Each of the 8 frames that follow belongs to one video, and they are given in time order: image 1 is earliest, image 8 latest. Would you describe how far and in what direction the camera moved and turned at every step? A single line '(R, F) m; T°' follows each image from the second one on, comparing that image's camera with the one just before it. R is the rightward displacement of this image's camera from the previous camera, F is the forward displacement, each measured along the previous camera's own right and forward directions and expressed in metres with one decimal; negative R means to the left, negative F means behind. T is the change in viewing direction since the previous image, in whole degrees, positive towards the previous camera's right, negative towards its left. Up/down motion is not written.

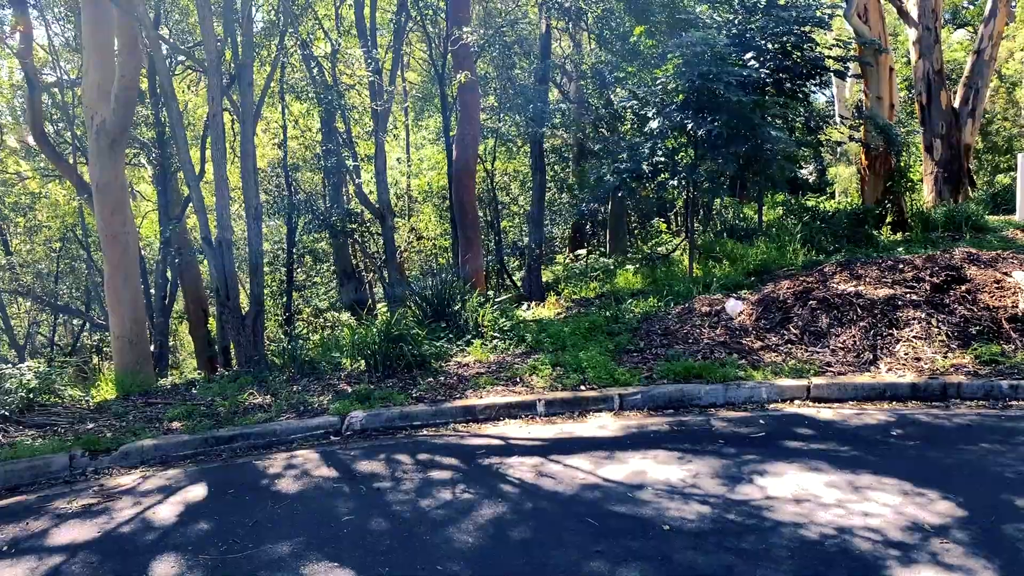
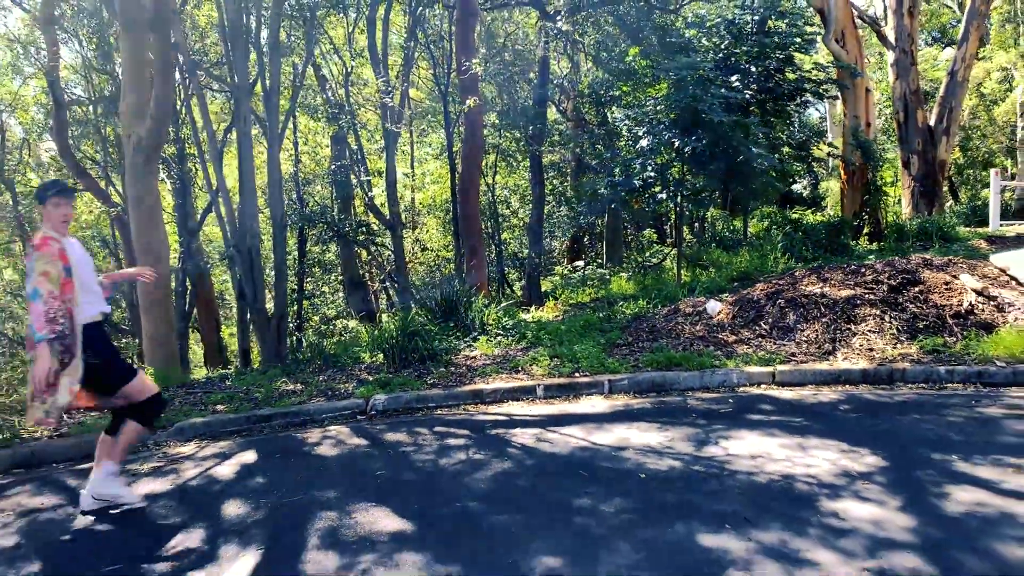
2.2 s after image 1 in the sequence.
(0.0, -0.8) m; 0°
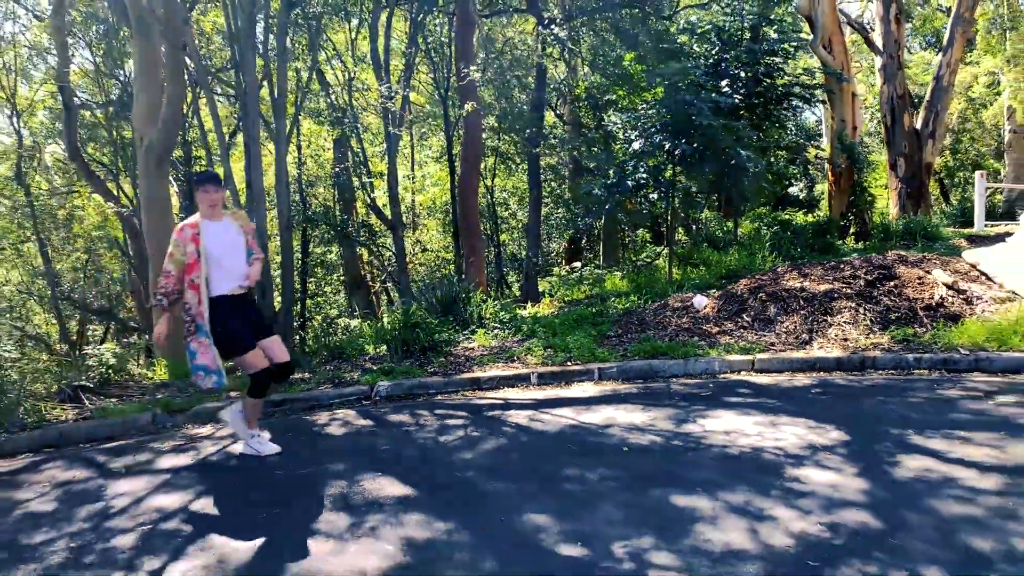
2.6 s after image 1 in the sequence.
(0.0, -0.4) m; 0°
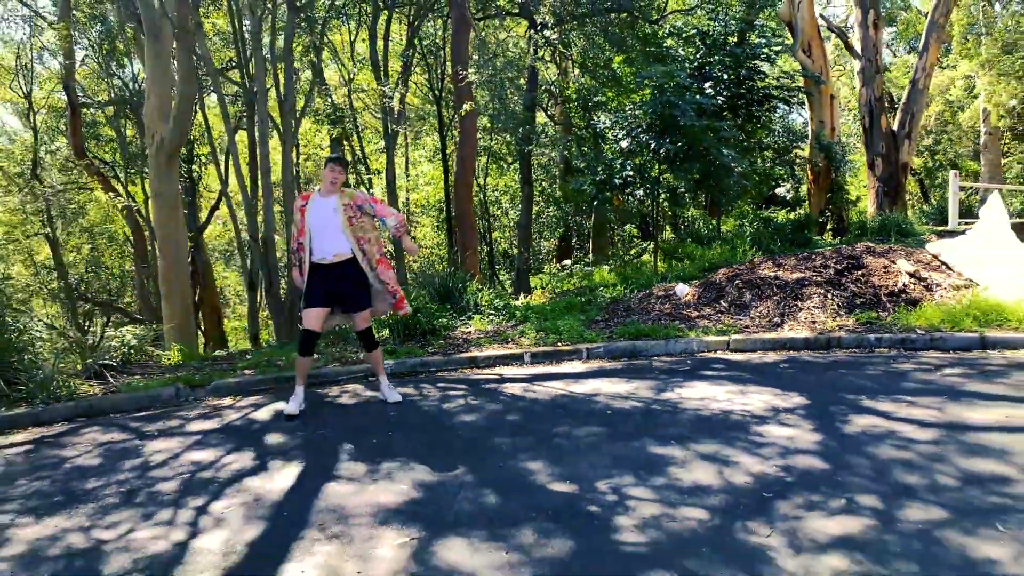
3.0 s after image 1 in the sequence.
(0.0, -0.6) m; +1°
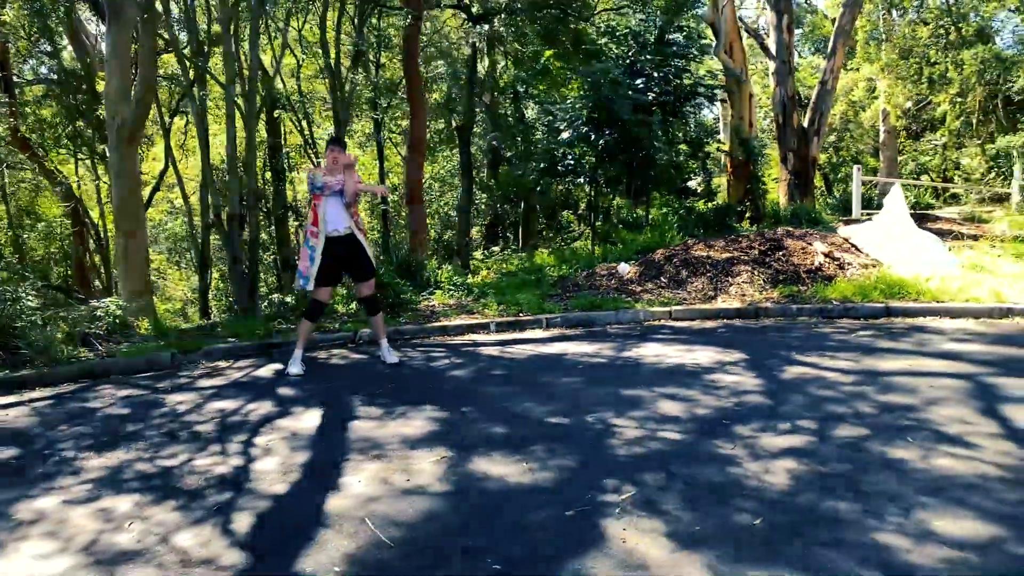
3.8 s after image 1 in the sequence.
(-0.5, -0.8) m; +6°
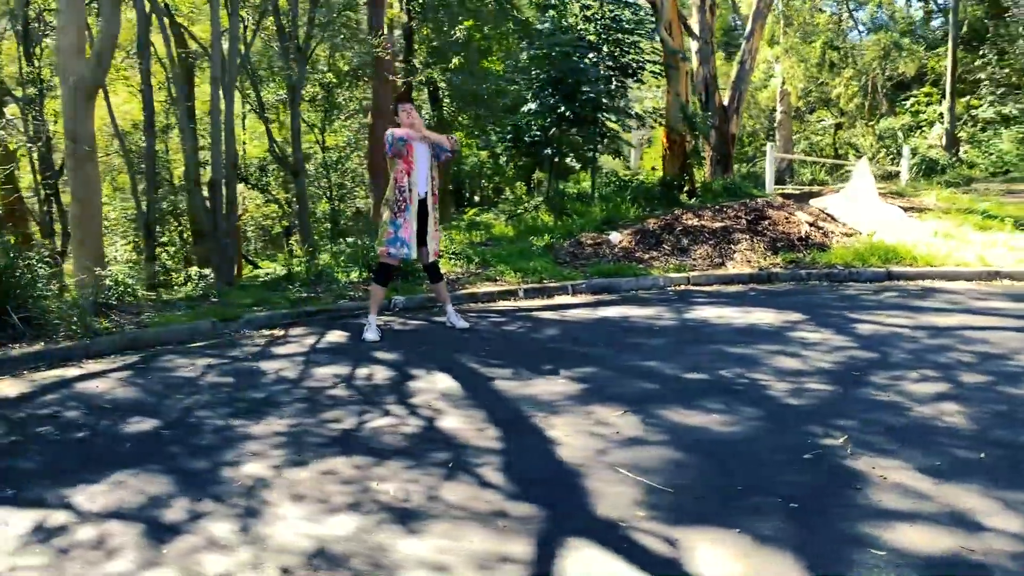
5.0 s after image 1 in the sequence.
(-1.7, +0.1) m; +9°
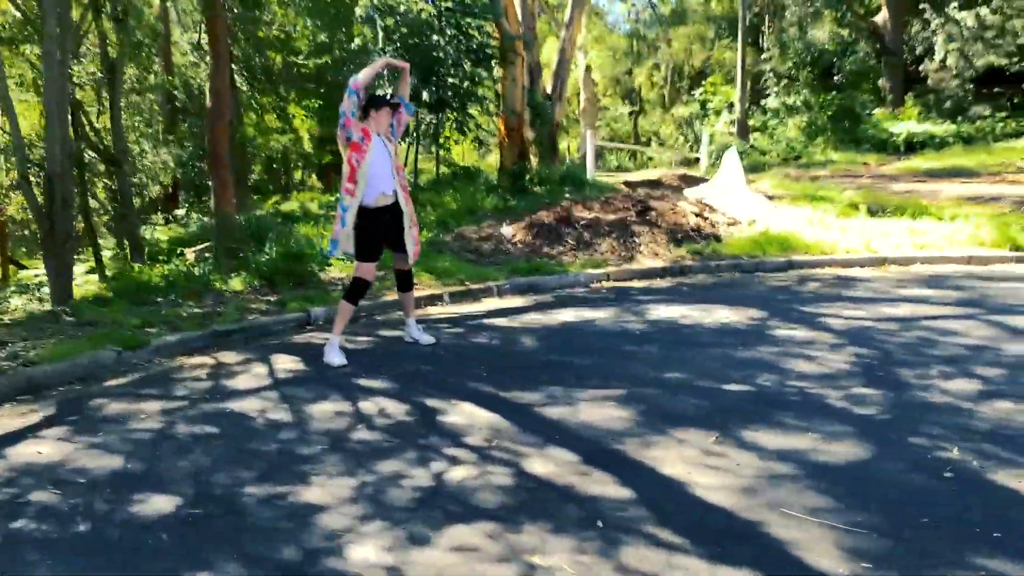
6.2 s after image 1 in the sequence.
(-1.5, +0.8) m; +15°
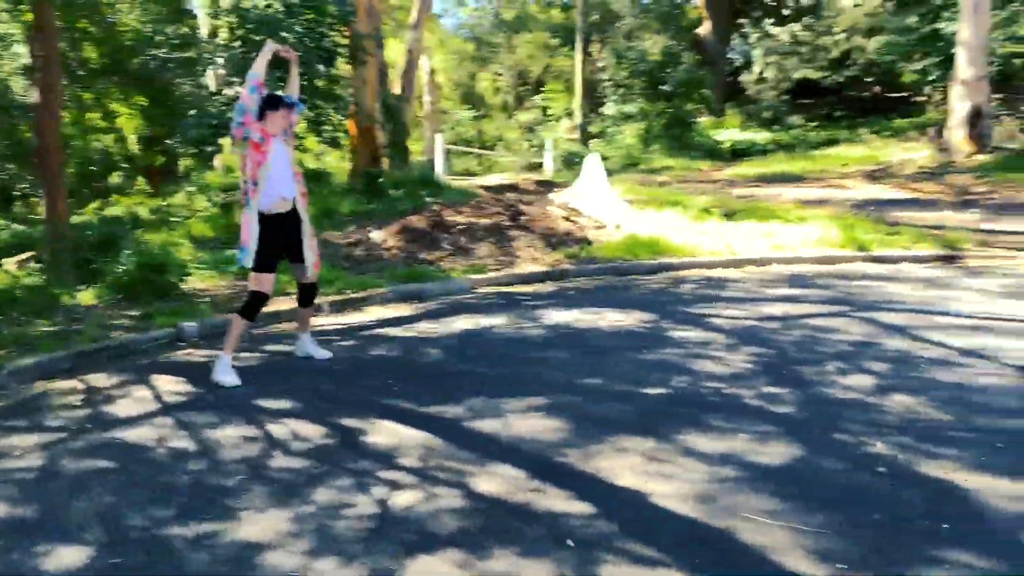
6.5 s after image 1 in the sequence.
(-0.5, +0.2) m; +11°
